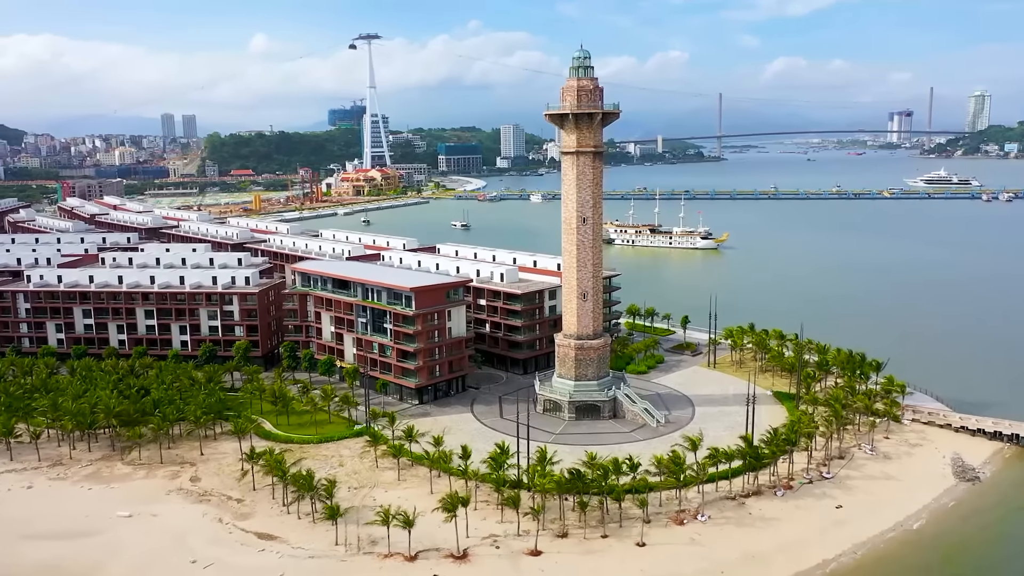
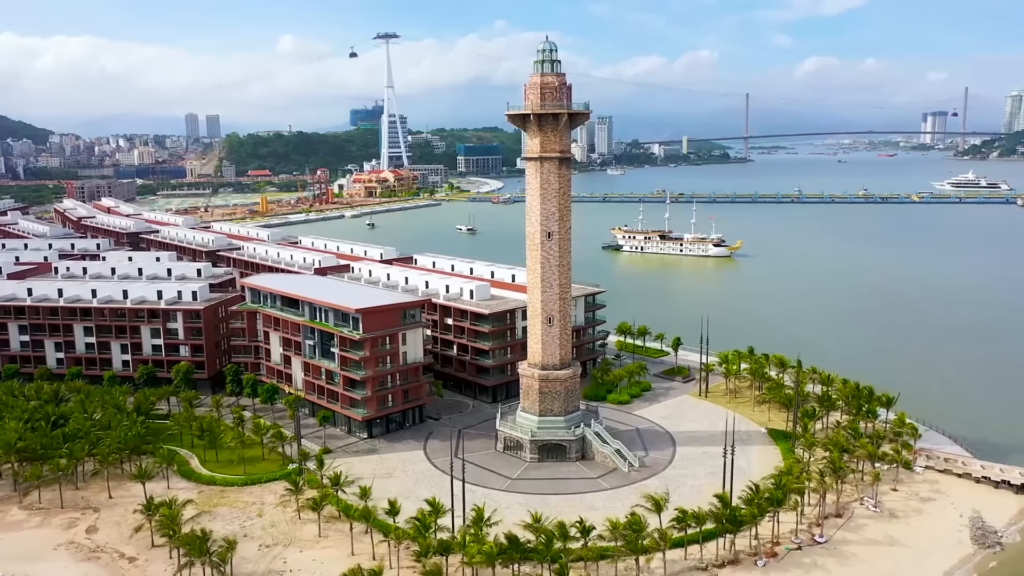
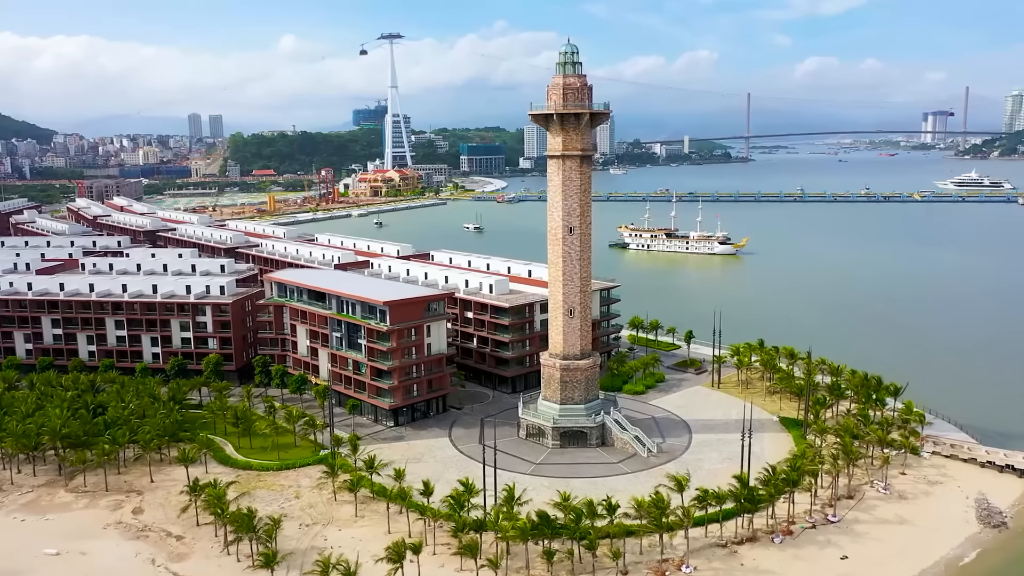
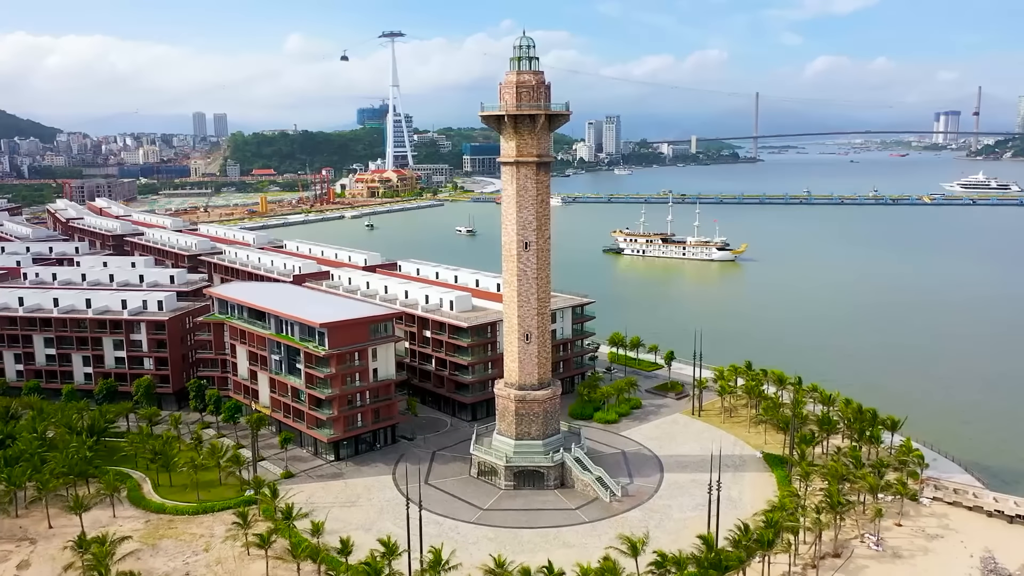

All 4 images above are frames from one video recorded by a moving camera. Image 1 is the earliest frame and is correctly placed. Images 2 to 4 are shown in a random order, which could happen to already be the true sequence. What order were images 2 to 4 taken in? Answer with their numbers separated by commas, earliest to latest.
3, 2, 4
